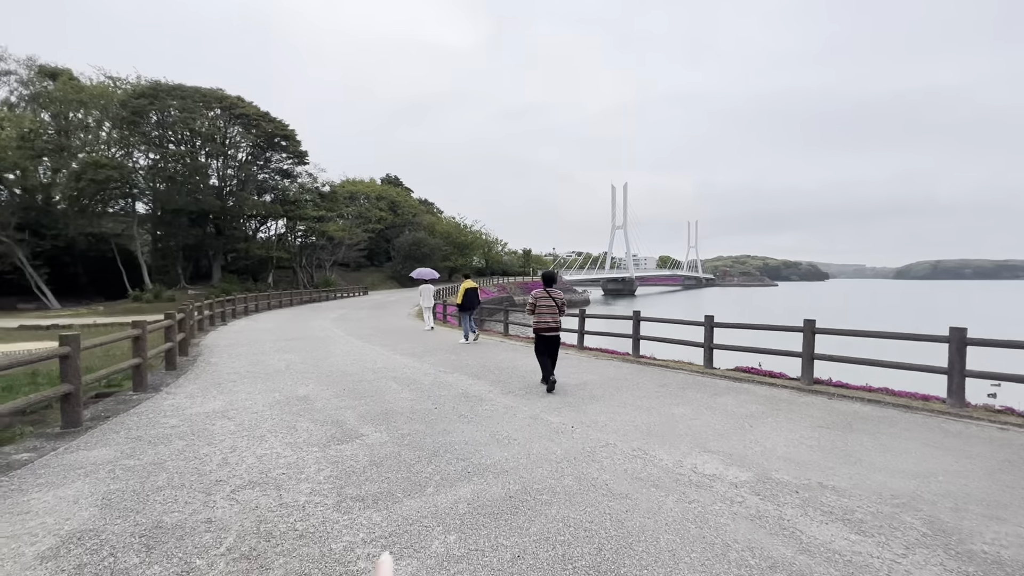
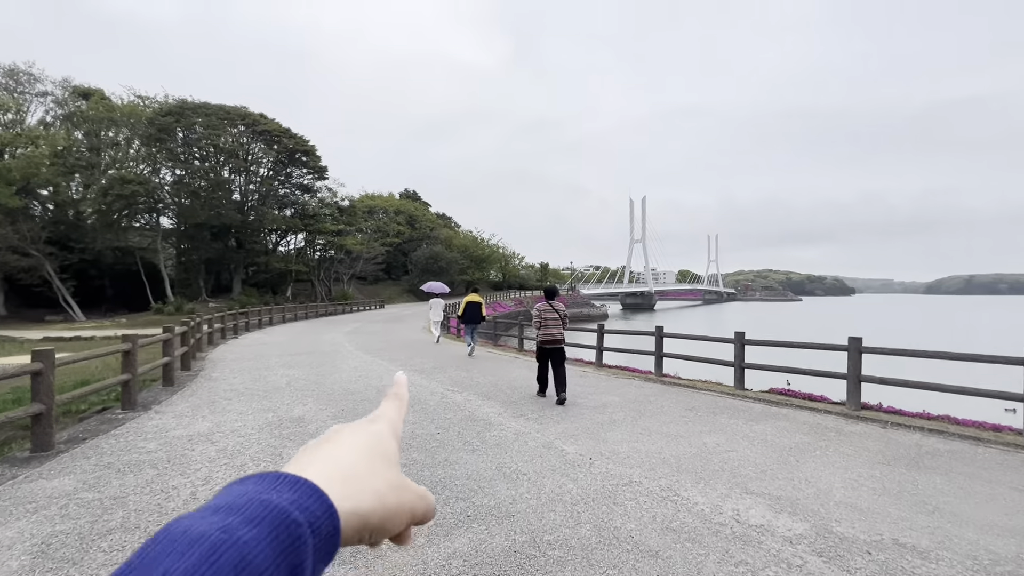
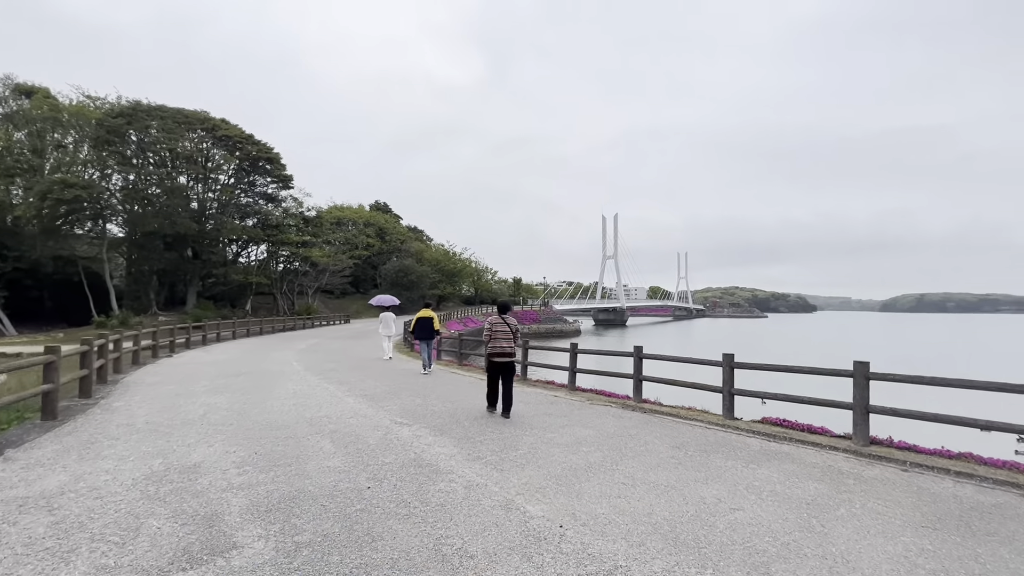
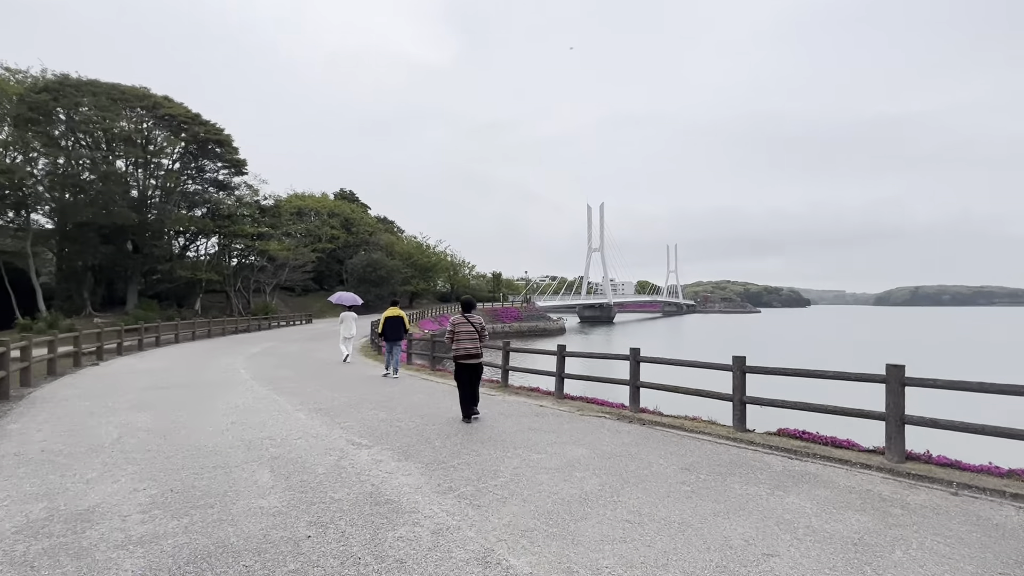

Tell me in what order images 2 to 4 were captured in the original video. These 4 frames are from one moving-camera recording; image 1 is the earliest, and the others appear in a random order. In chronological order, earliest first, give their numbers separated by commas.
2, 3, 4
